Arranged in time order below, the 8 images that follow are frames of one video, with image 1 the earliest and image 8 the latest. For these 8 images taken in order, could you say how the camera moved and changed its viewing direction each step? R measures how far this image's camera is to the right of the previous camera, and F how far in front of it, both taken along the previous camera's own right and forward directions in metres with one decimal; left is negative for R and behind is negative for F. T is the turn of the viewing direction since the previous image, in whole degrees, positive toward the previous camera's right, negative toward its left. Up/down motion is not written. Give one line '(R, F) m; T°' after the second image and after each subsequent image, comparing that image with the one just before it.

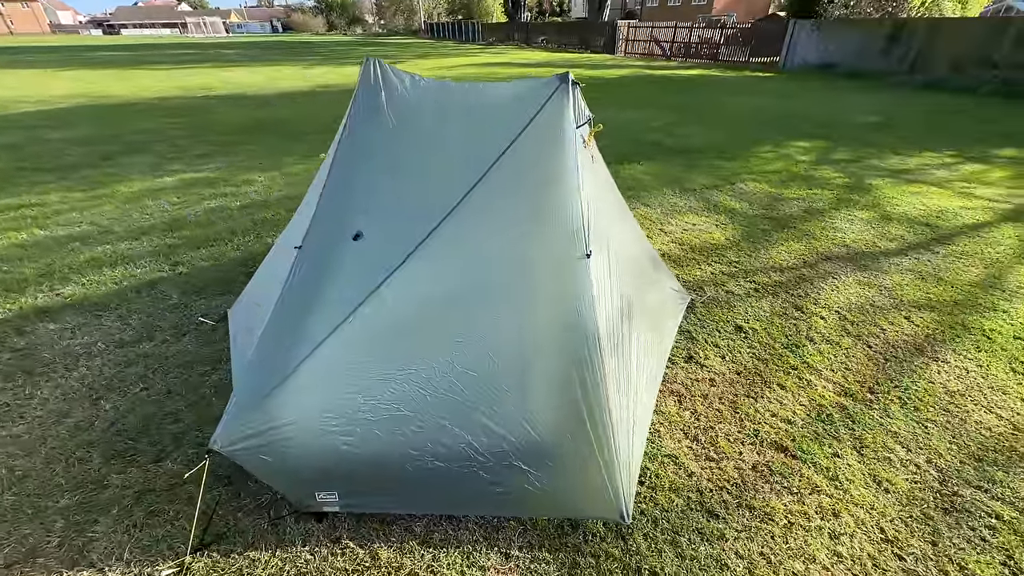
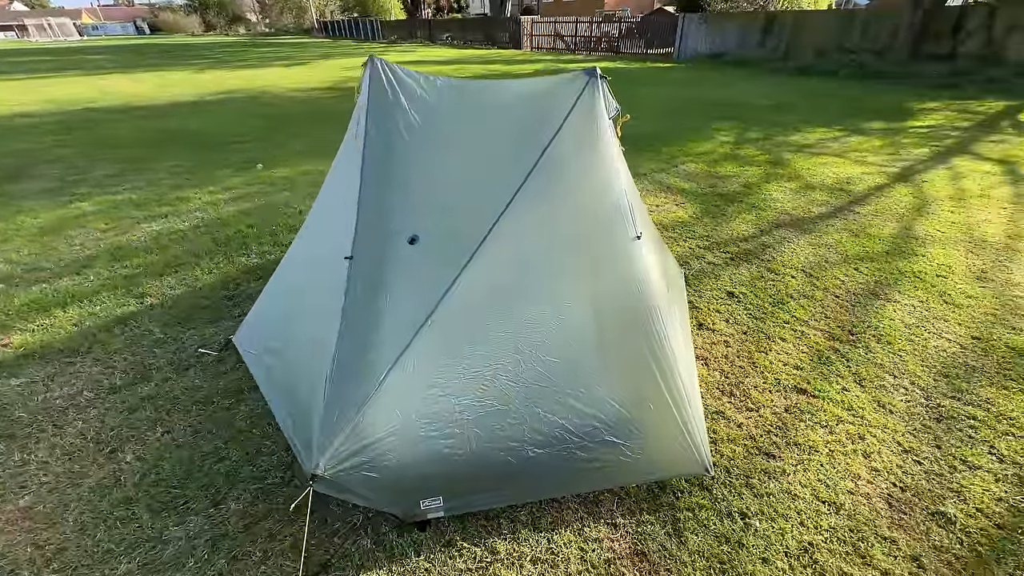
(-0.7, 0.0) m; +9°
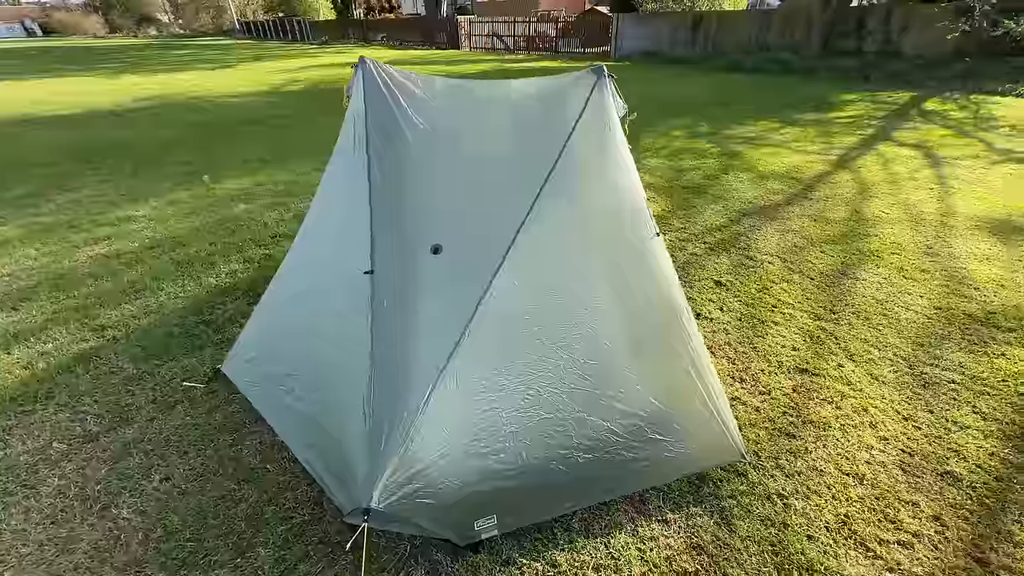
(-0.4, +0.1) m; +6°
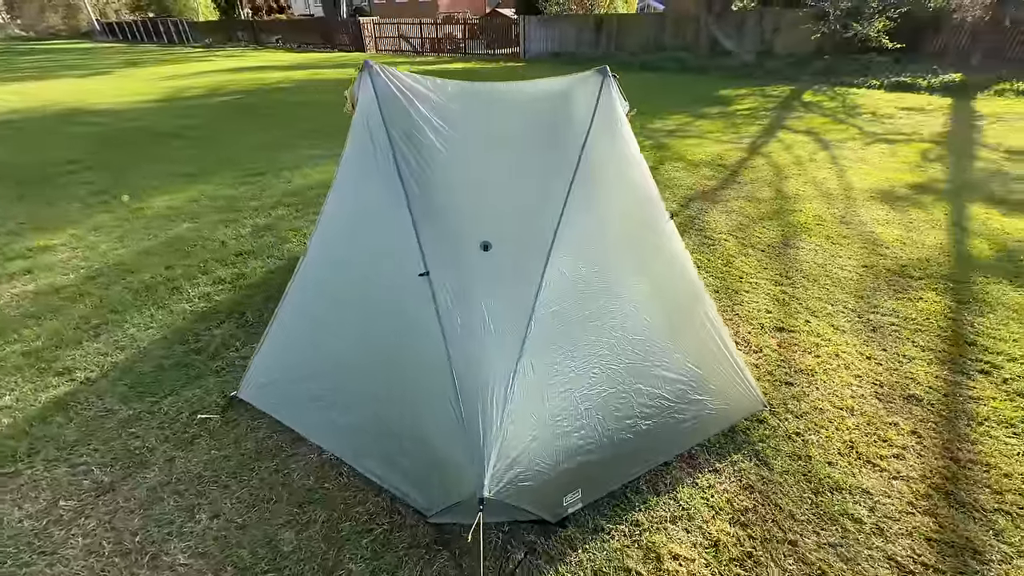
(-0.6, 0.0) m; +10°
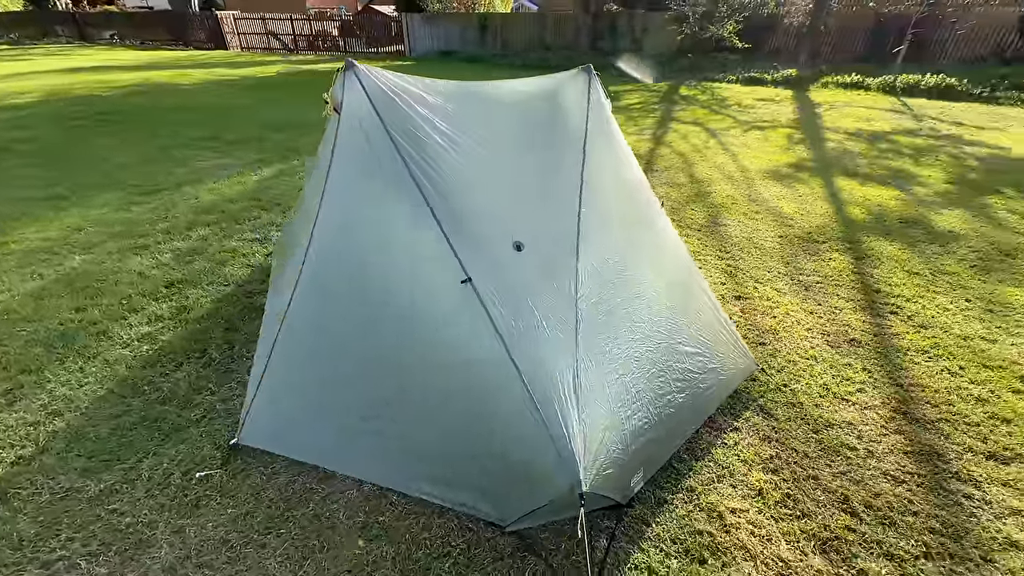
(-0.6, +0.1) m; +12°
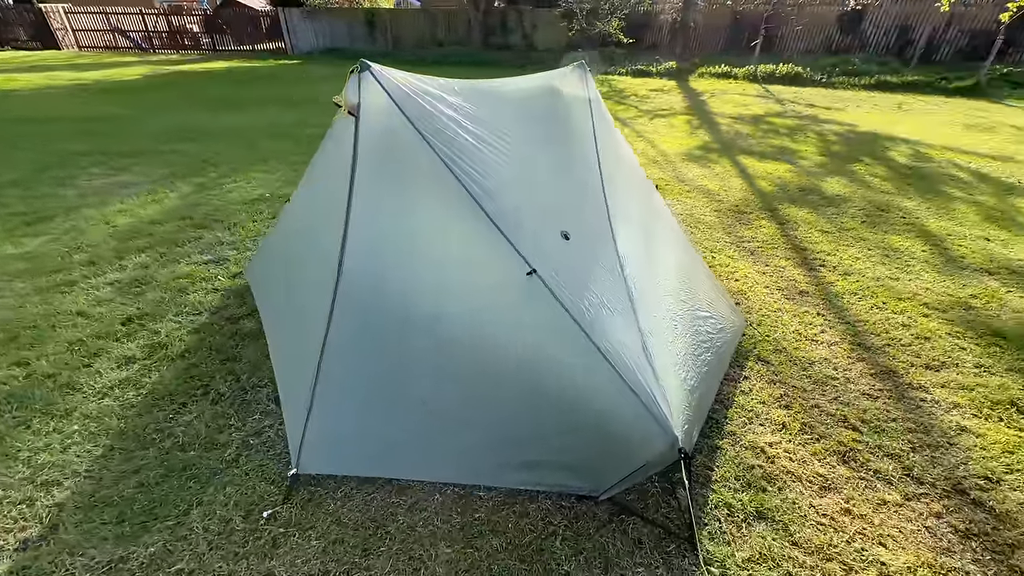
(-0.7, 0.0) m; +11°
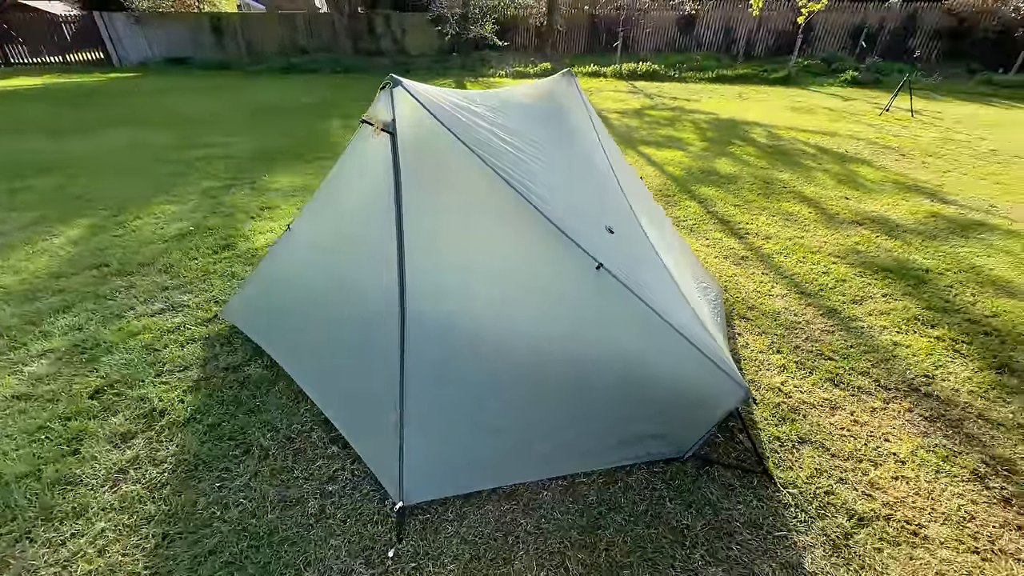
(-0.8, 0.0) m; +14°
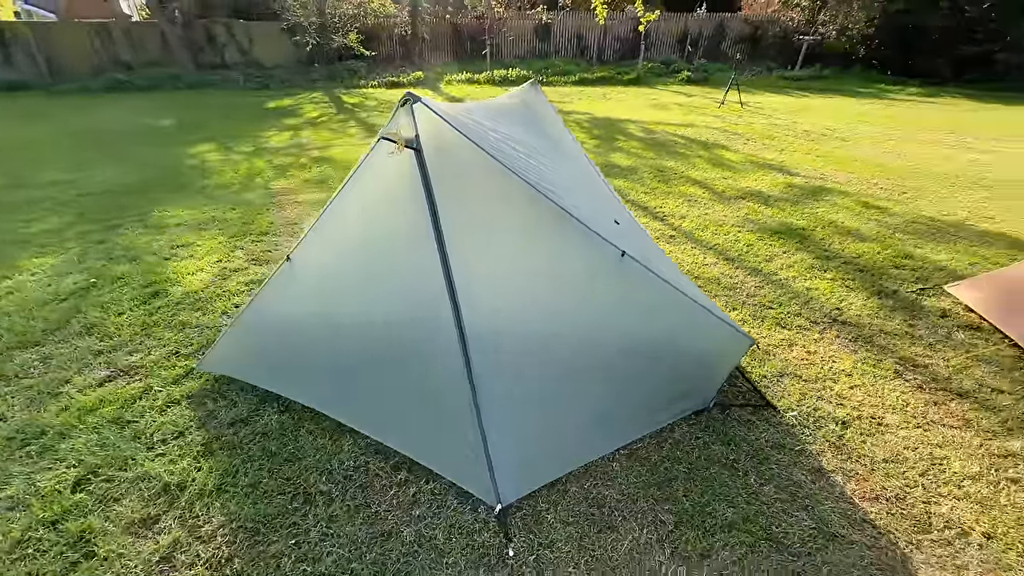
(-0.8, 0.0) m; +14°
